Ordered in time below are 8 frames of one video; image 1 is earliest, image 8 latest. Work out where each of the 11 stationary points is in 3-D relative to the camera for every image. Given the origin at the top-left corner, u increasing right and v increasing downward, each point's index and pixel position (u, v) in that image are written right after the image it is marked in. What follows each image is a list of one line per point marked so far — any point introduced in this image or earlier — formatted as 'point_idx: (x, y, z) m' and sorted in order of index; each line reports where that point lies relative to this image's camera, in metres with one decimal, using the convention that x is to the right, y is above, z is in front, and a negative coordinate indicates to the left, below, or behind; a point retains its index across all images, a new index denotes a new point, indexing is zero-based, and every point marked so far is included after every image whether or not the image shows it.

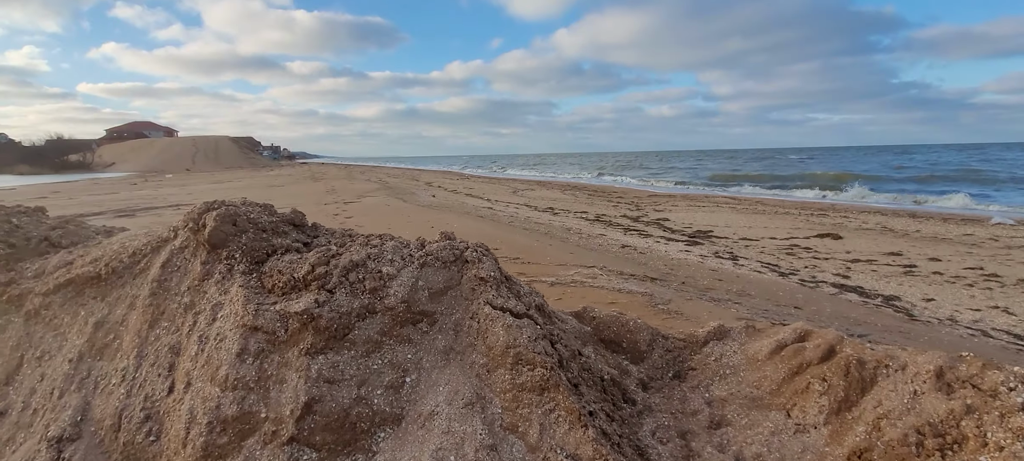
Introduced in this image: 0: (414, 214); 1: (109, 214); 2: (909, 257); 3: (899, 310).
0: (-2.8, +0.5, +13.9) m
1: (-10.8, +0.4, +12.9) m
2: (+8.2, -0.6, +9.9) m
3: (+5.3, -1.1, +6.6) m
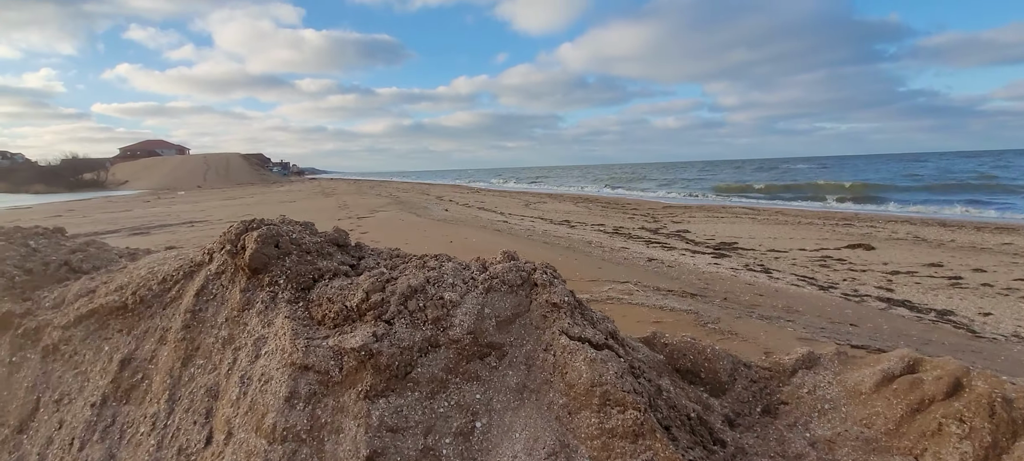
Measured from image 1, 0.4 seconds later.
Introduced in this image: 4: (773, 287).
0: (-2.3, +0.1, +13.7) m
1: (-10.3, 0.0, +12.7) m
2: (+8.7, -0.8, +9.5) m
3: (+5.7, -1.2, +6.2) m
4: (+4.3, -0.9, +8.0) m
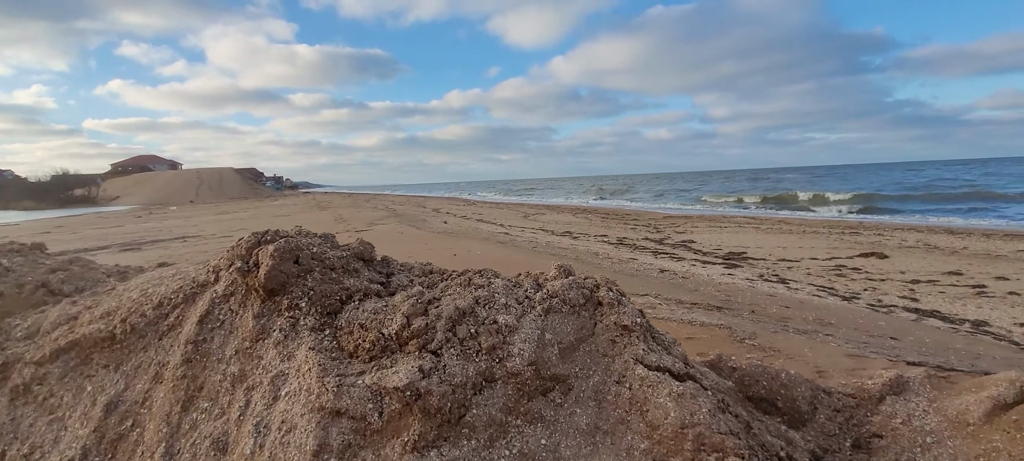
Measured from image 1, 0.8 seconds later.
0: (-2.2, -0.3, +13.3) m
1: (-10.2, -0.5, +12.3) m
2: (+8.8, -0.9, +9.2) m
3: (+5.9, -1.3, +5.9) m
4: (+4.5, -1.1, +7.6) m
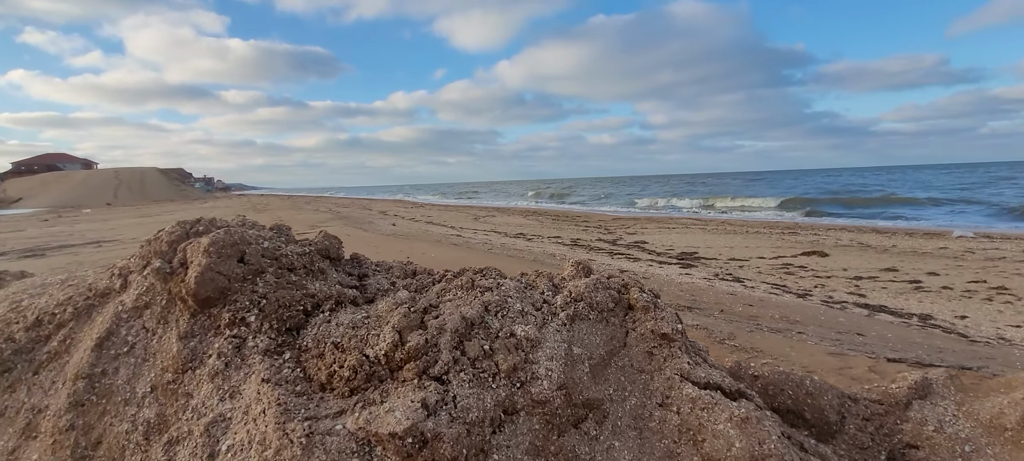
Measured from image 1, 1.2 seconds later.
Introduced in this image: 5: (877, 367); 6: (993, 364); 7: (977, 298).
0: (-3.4, -0.3, +12.6) m
1: (-11.2, -0.5, +10.7) m
2: (+8.0, -0.9, +9.7) m
3: (+5.5, -1.3, +6.1) m
4: (+3.9, -1.1, +7.7) m
5: (+2.8, -1.1, +3.7) m
6: (+4.3, -1.2, +4.3) m
7: (+7.5, -1.1, +7.7) m
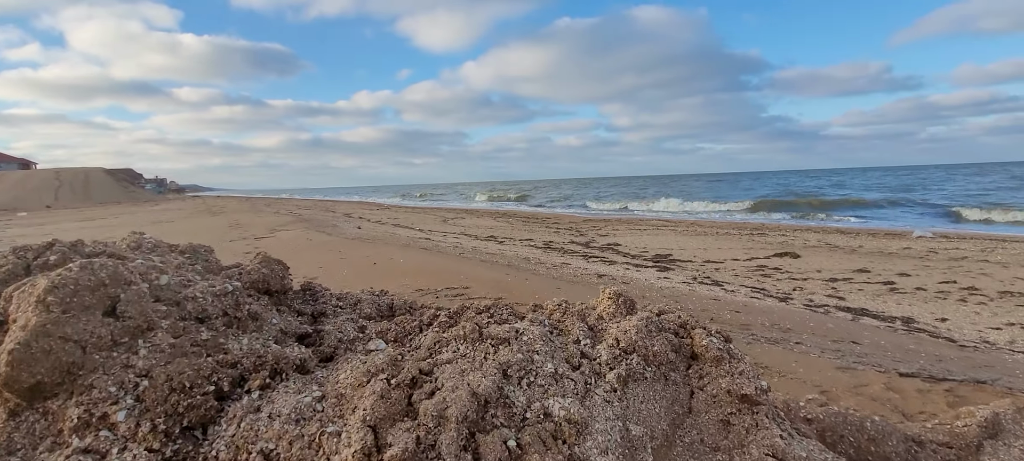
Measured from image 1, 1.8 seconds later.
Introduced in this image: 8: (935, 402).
0: (-4.1, -0.4, +11.9) m
1: (-11.8, -0.7, +9.5) m
2: (+7.5, -0.9, +9.8) m
3: (+5.3, -1.3, +6.0) m
4: (+3.5, -1.1, +7.5) m
5: (+2.7, -1.1, +3.4) m
6: (+4.2, -1.2, +4.1) m
7: (+7.1, -1.1, +7.8) m
8: (+3.0, -1.2, +3.3) m
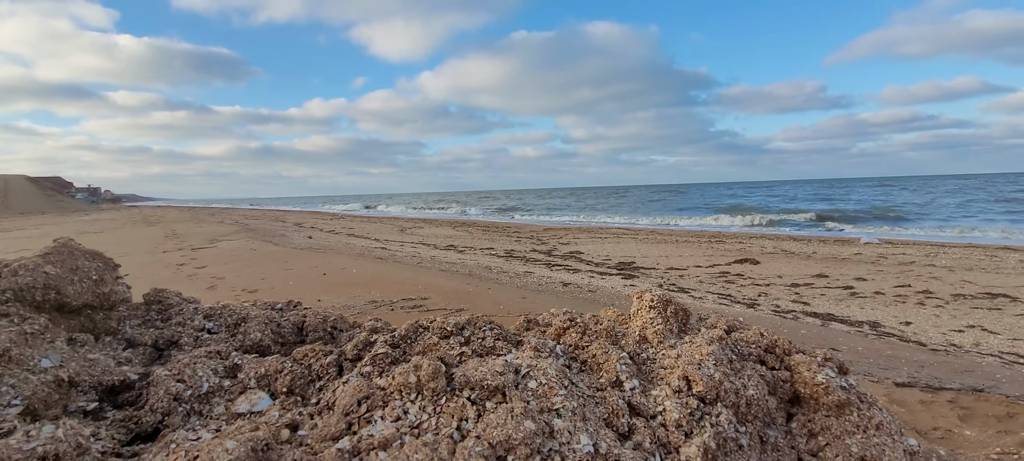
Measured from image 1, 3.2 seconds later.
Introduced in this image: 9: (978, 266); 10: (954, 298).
0: (-5.0, -0.6, +11.1) m
1: (-12.4, -0.9, +8.0) m
2: (+6.7, -1.0, +9.9) m
3: (+4.8, -1.3, +5.9) m
4: (+3.0, -1.2, +7.3) m
5: (+2.5, -1.1, +3.2) m
6: (+3.9, -1.2, +4.0) m
7: (+6.5, -1.2, +7.8) m
8: (+2.8, -1.2, +3.1) m
9: (+10.2, -0.8, +10.6) m
10: (+7.4, -1.1, +8.1) m
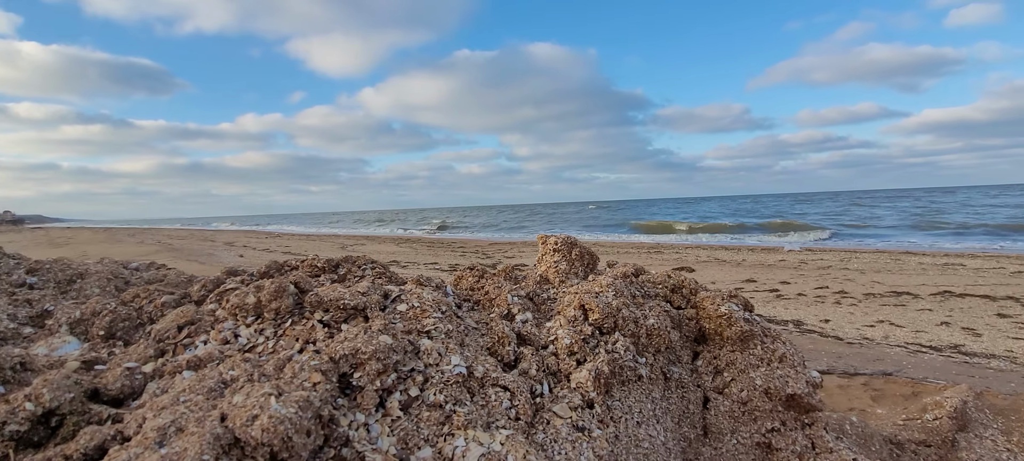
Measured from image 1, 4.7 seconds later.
0: (-6.3, -1.0, +10.3) m
1: (-13.3, -1.2, +6.4) m
2: (+5.5, -1.1, +10.5) m
3: (+4.1, -1.4, +6.3) m
4: (+2.1, -1.3, +7.5) m
5: (+2.1, -1.0, +3.3) m
6: (+3.4, -1.2, +4.3) m
7: (+5.6, -1.3, +8.4) m
8: (+2.4, -1.1, +3.3) m
9: (+8.9, -0.9, +11.5) m
10: (+6.4, -1.2, +8.7) m
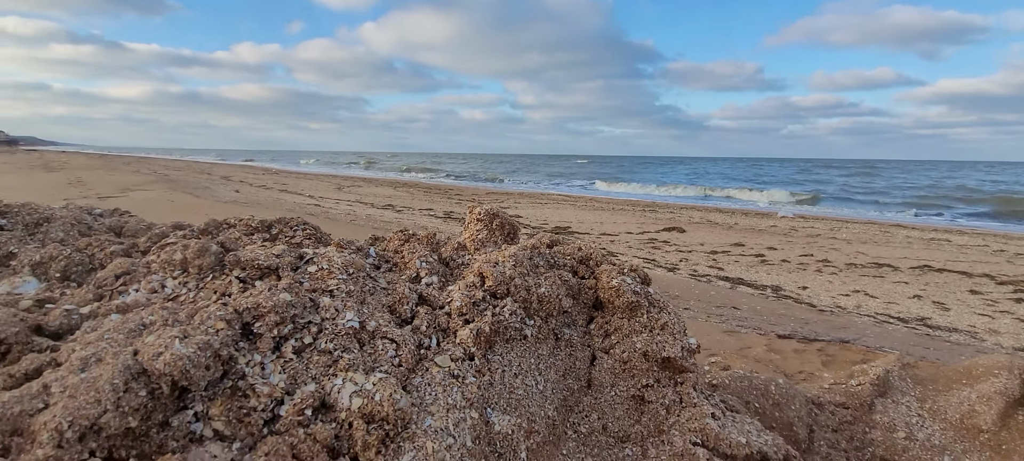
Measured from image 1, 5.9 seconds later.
0: (-6.4, +0.4, +10.4) m
1: (-13.5, +0.2, +6.5) m
2: (+5.3, -0.4, +10.7) m
3: (+3.9, -0.9, +6.5) m
4: (+1.9, -0.6, +7.6) m
5: (+1.9, -0.8, +3.5) m
6: (+3.2, -1.0, +4.5) m
7: (+5.4, -0.7, +8.6) m
8: (+2.2, -0.9, +3.5) m
9: (+8.8, -0.2, +11.7) m
10: (+6.2, -0.7, +8.9) m
